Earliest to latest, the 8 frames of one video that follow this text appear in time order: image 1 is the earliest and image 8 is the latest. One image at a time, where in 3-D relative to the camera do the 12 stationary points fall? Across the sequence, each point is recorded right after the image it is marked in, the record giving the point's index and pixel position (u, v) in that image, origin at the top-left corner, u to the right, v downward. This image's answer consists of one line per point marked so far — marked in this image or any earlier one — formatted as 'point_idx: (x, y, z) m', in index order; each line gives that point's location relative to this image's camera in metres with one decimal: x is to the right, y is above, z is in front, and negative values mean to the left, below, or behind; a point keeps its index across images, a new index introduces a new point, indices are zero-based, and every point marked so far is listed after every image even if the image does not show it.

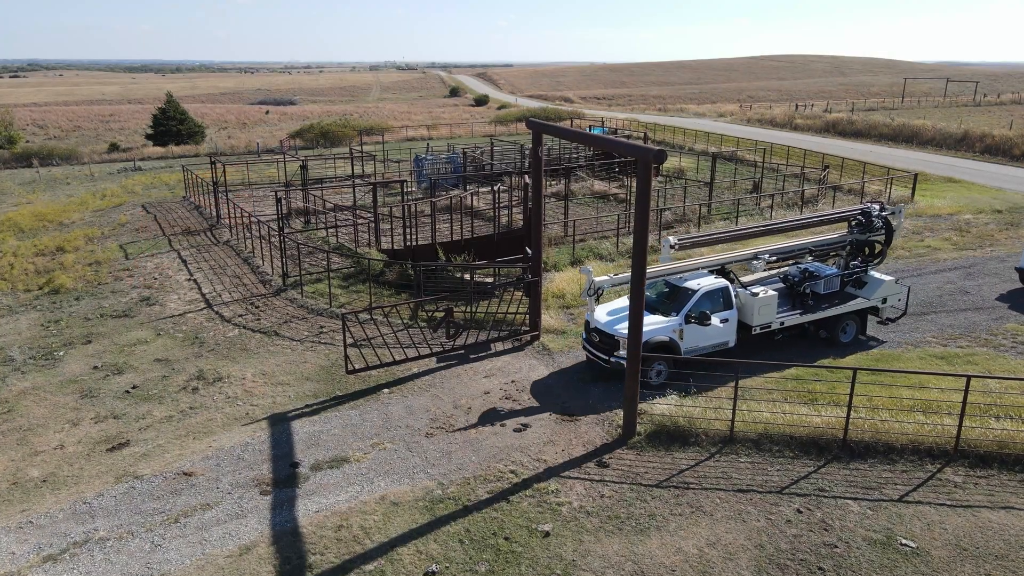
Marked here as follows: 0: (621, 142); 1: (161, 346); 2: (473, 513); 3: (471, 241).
0: (+1.5, +2.0, +10.3) m
1: (-7.5, -1.2, +15.7) m
2: (-0.5, -2.9, +9.3) m
3: (-1.1, +1.2, +19.9) m
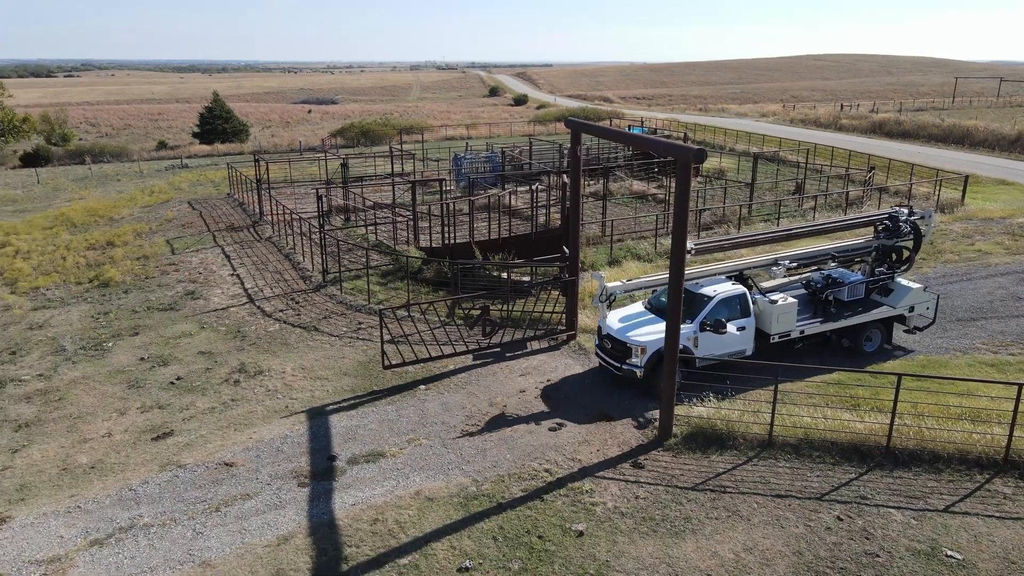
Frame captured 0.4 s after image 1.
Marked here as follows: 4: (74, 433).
0: (+2.1, +2.0, +10.2) m
1: (-6.7, -1.1, +16.0) m
2: (-0.1, -2.8, +9.4) m
3: (-0.1, +1.3, +19.9) m
4: (-7.1, -2.4, +12.0) m
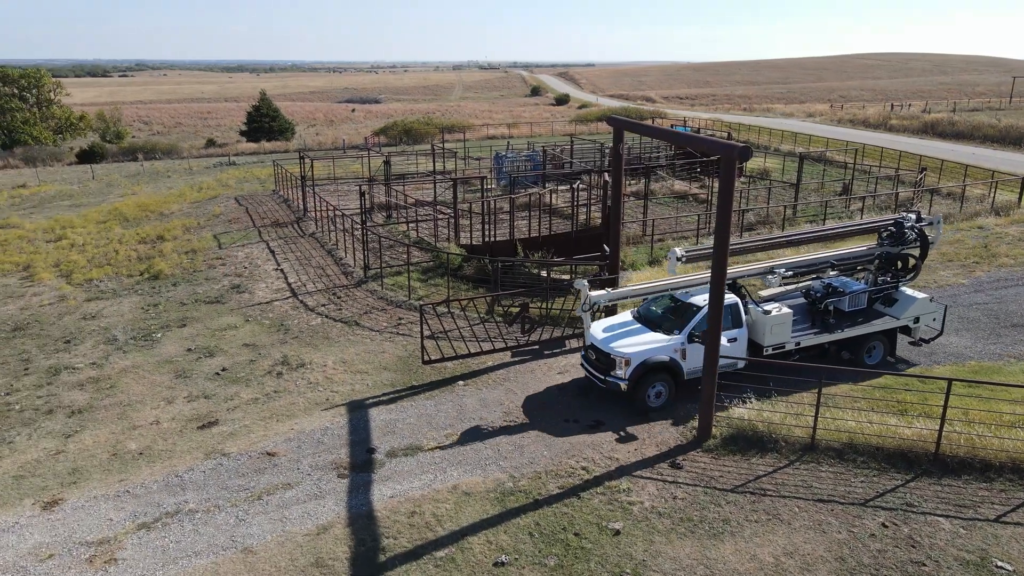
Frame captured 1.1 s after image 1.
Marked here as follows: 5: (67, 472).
0: (+2.6, +2.0, +10.1) m
1: (-5.9, -1.0, +16.4) m
2: (+0.4, -2.8, +9.4) m
3: (+0.9, +1.3, +19.9) m
4: (-6.5, -2.2, +12.3) m
5: (-6.5, -2.7, +10.7) m
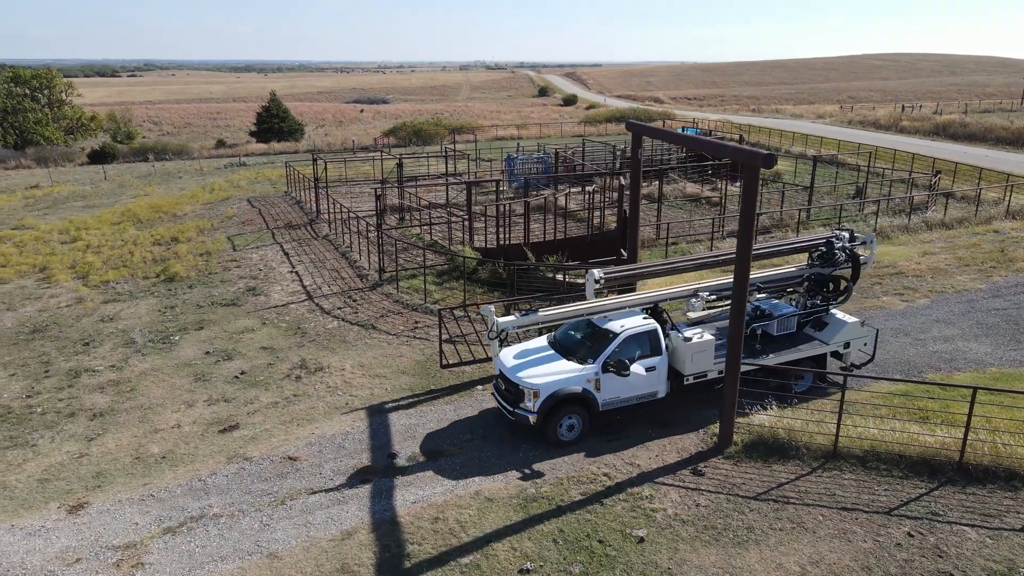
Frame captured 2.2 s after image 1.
0: (+3.0, +1.9, +10.1) m
1: (-5.5, -1.0, +16.4) m
2: (+0.7, -2.9, +9.4) m
3: (+1.3, +1.2, +19.9) m
4: (-6.2, -2.3, +12.4) m
5: (-6.2, -2.7, +10.8) m
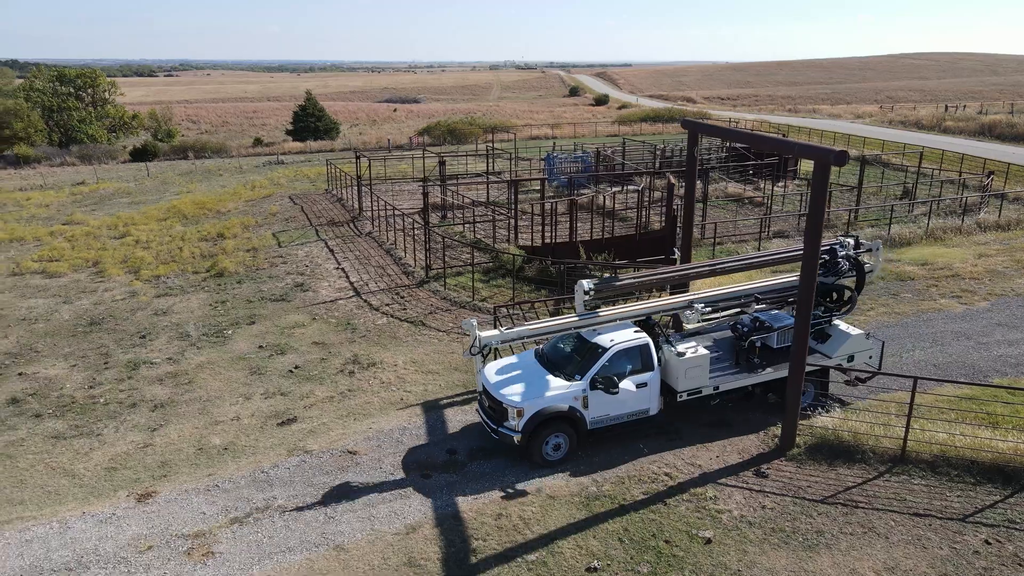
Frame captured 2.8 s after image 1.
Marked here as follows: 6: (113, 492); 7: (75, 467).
0: (+3.8, +2.0, +9.9) m
1: (-4.4, -0.9, +16.6) m
2: (+1.5, -2.9, +9.3) m
3: (+2.6, +1.3, +19.8) m
4: (-5.3, -2.2, +12.6) m
5: (-5.3, -2.6, +11.0) m
6: (-5.6, -2.9, +10.3) m
7: (-6.5, -2.7, +11.0) m
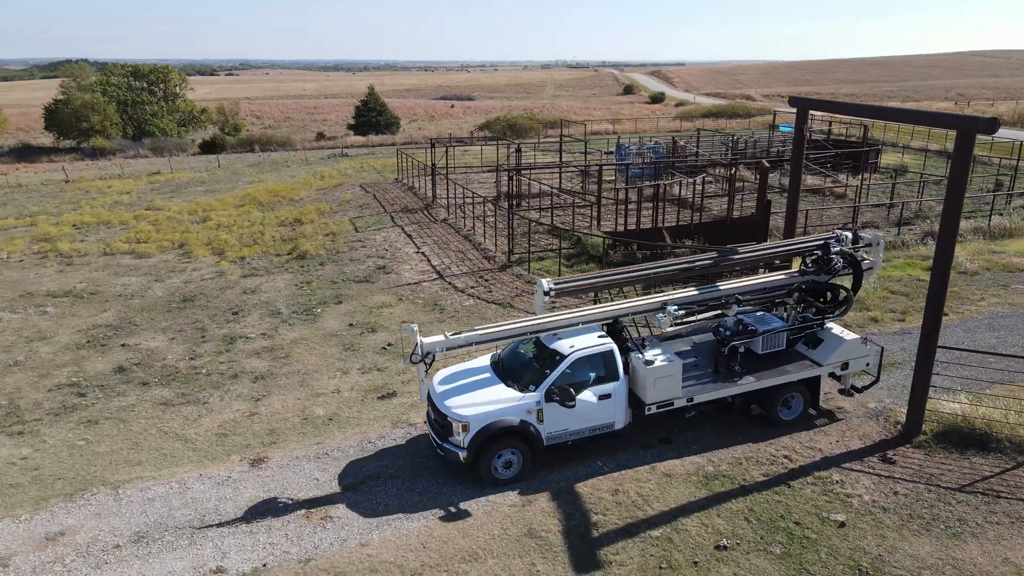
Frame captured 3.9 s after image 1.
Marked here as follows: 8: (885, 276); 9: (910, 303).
0: (+5.4, +2.2, +9.4) m
1: (-2.4, -0.5, +16.6) m
2: (+3.0, -2.5, +9.0) m
3: (+4.8, +1.6, +19.4) m
4: (-3.6, -1.7, +12.7) m
5: (-3.7, -2.2, +11.1) m
6: (-4.1, -2.4, +10.4) m
7: (-5.0, -2.2, +11.2) m
8: (+8.7, +0.3, +17.0) m
9: (+8.4, -0.3, +15.4) m
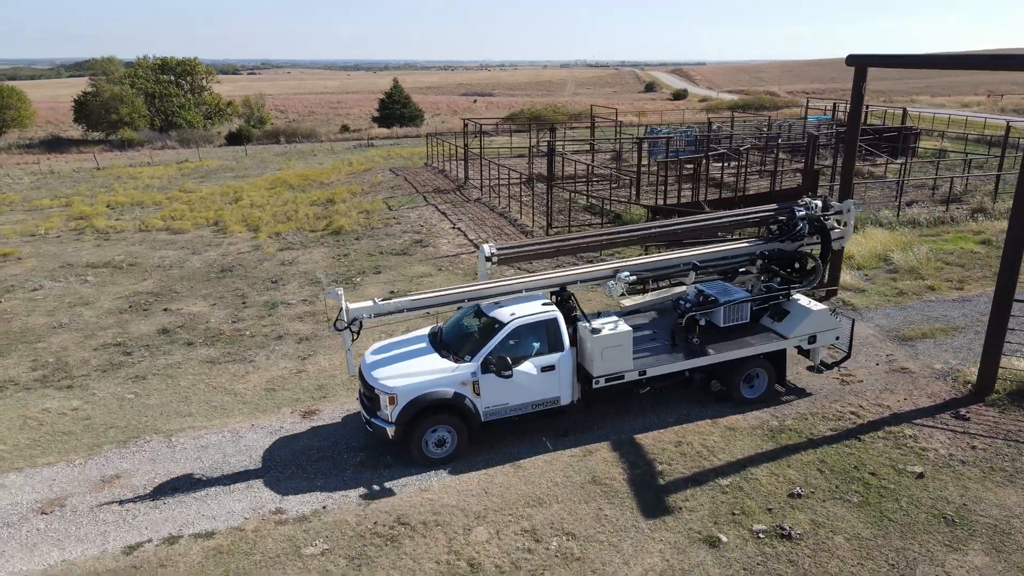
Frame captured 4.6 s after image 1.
0: (+6.2, +2.9, +9.0) m
1: (-1.5, +0.2, +16.4) m
2: (+3.7, -1.9, +8.7) m
3: (+5.8, +2.2, +19.0) m
4: (-2.7, -1.0, +12.6) m
5: (-3.0, -1.5, +10.9) m
6: (-3.3, -1.7, +10.3) m
7: (-4.2, -1.5, +11.1) m
8: (+9.6, +0.9, +16.6) m
9: (+9.3, +0.3, +15.0) m
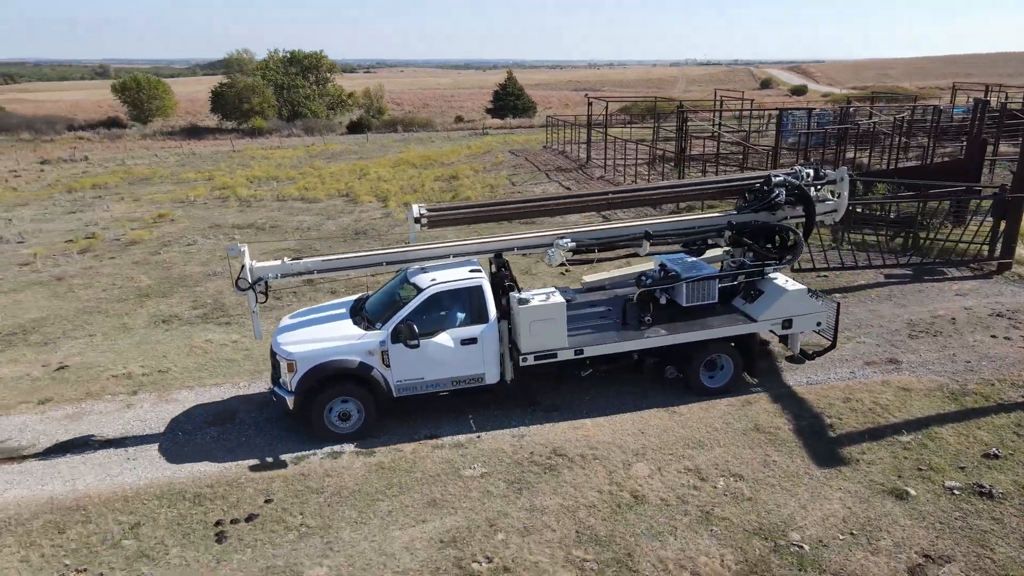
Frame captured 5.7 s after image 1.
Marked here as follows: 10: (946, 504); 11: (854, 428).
0: (+8.1, +3.3, +7.9) m
1: (+1.4, +0.9, +16.3) m
2: (+5.4, -1.3, +7.9) m
3: (+9.1, +2.7, +17.8) m
4: (-0.4, -0.2, +12.6) m
5: (-0.8, -0.7, +11.0) m
6: (-1.3, -0.9, +10.4) m
7: (-2.0, -0.7, +11.3) m
8: (+12.5, +1.2, +14.9) m
9: (+11.9, +0.7, +13.3) m
10: (+3.7, -1.9, +6.3) m
11: (+3.6, -1.5, +7.7) m
